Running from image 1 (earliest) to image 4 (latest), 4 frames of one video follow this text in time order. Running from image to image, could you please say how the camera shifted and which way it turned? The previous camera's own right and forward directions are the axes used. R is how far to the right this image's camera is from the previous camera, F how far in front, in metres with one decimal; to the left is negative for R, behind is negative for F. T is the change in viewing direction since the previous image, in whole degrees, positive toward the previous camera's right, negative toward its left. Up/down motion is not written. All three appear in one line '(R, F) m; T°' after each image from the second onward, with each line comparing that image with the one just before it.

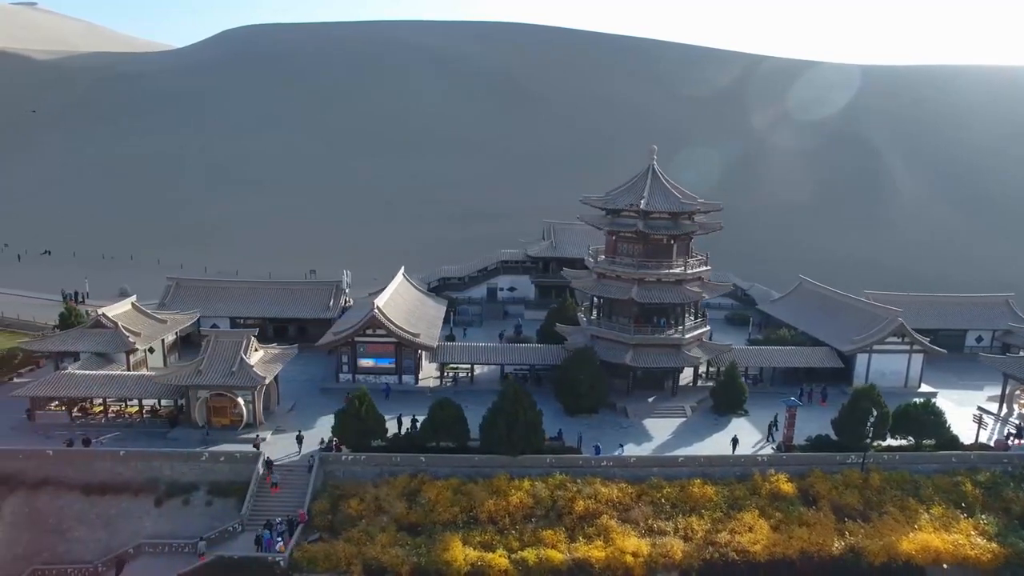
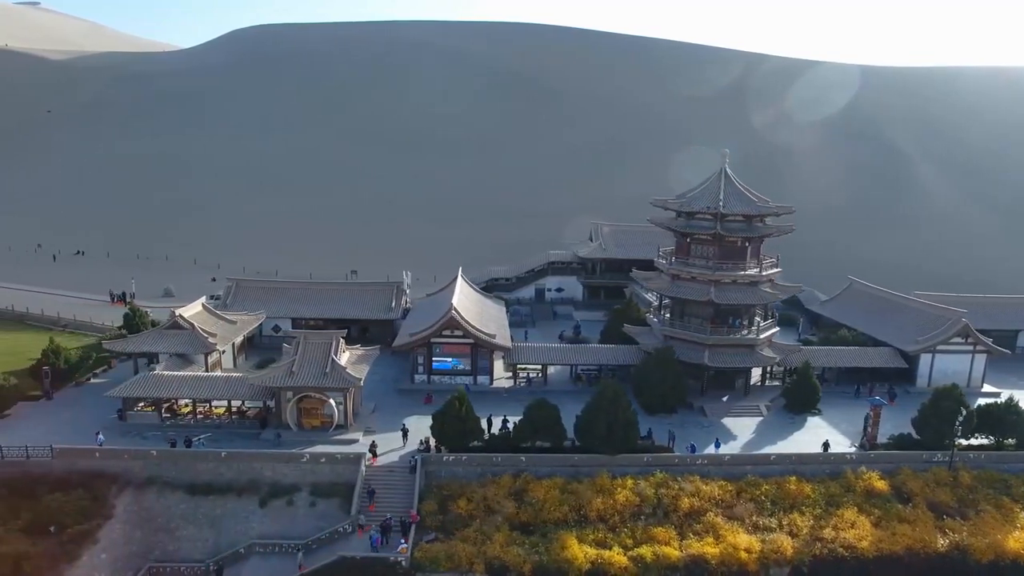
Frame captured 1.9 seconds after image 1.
(-3.2, -0.3) m; 0°
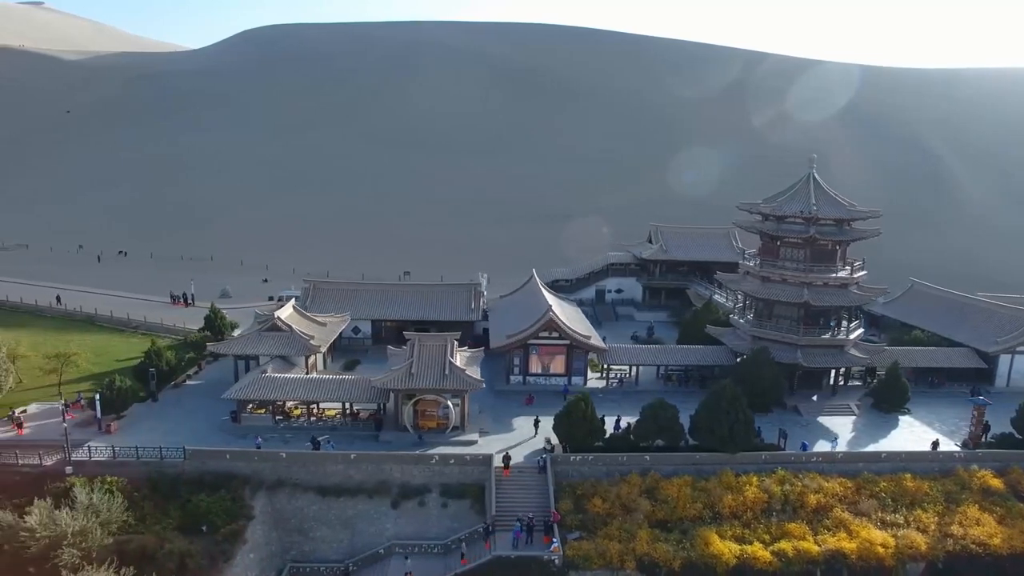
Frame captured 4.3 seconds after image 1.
(-4.1, -0.4) m; +1°
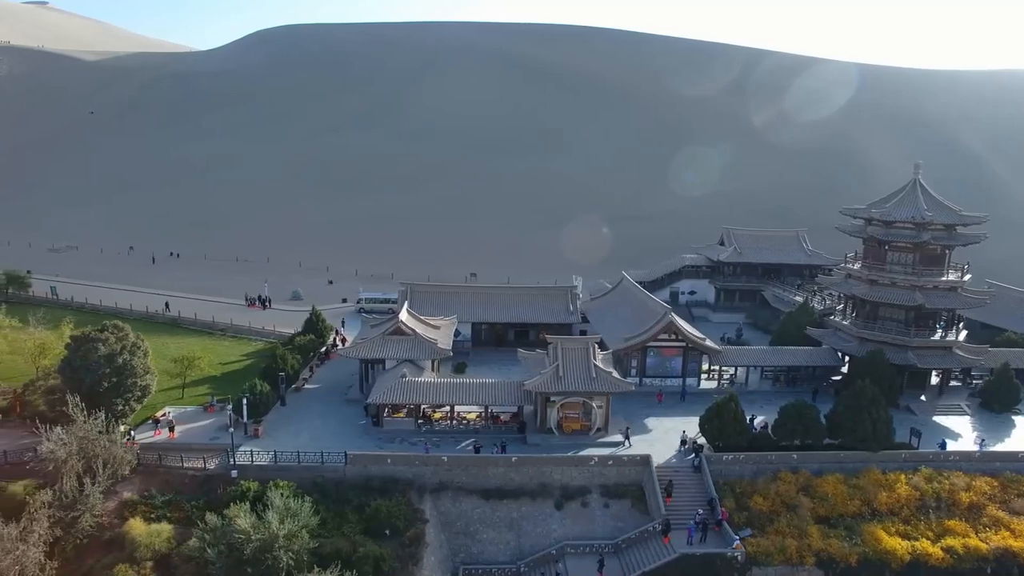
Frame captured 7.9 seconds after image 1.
(-5.2, -0.3) m; +1°
